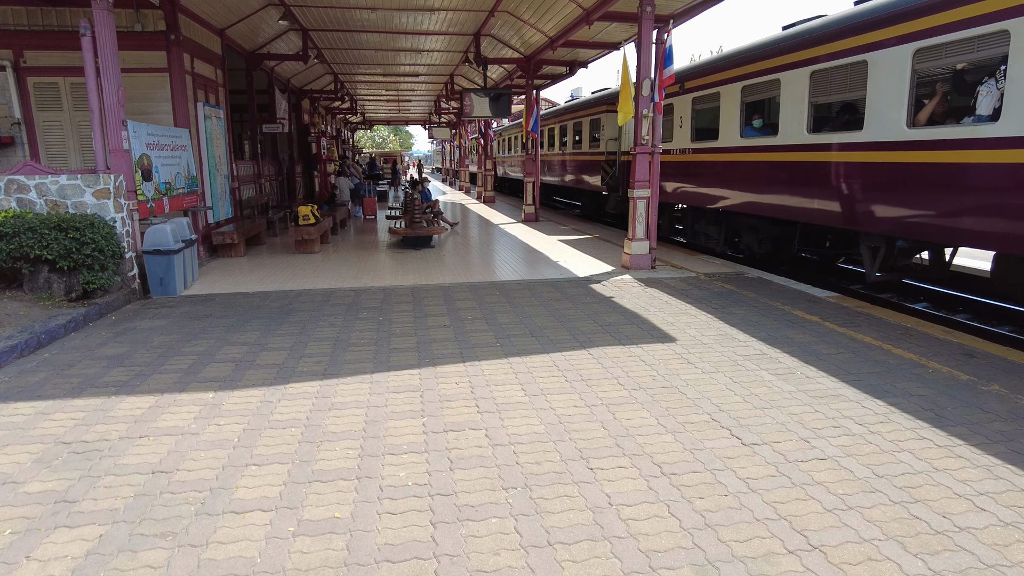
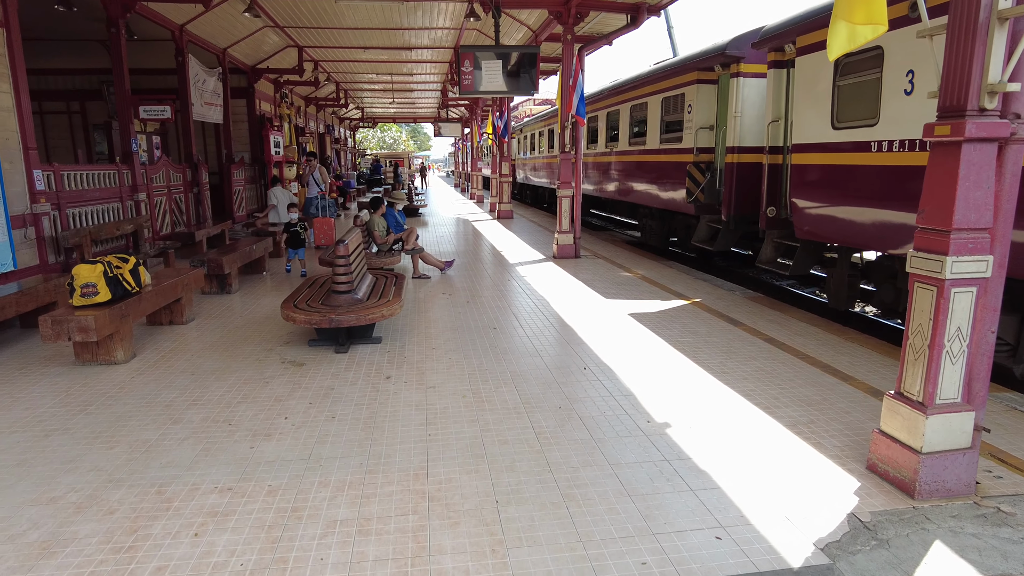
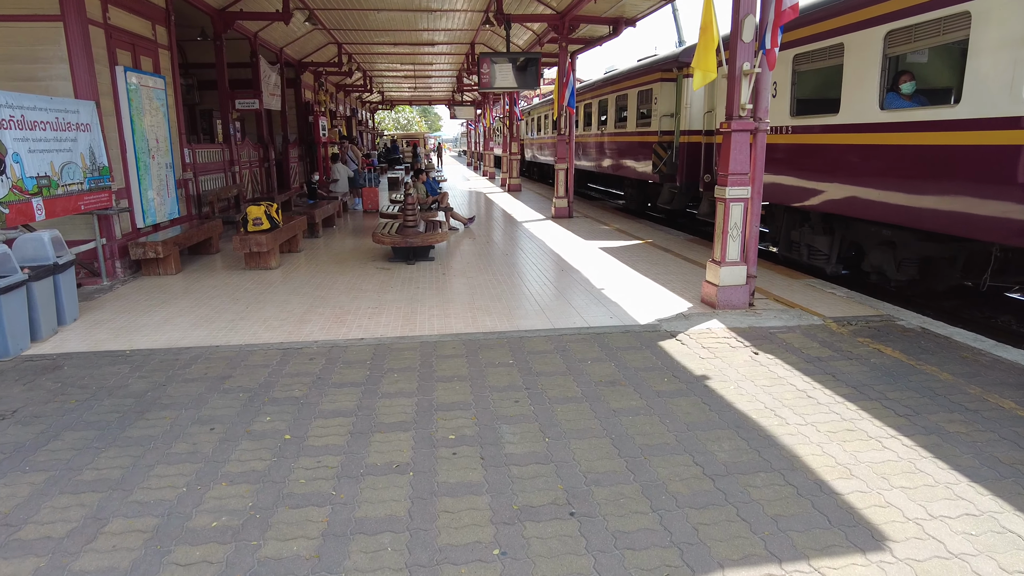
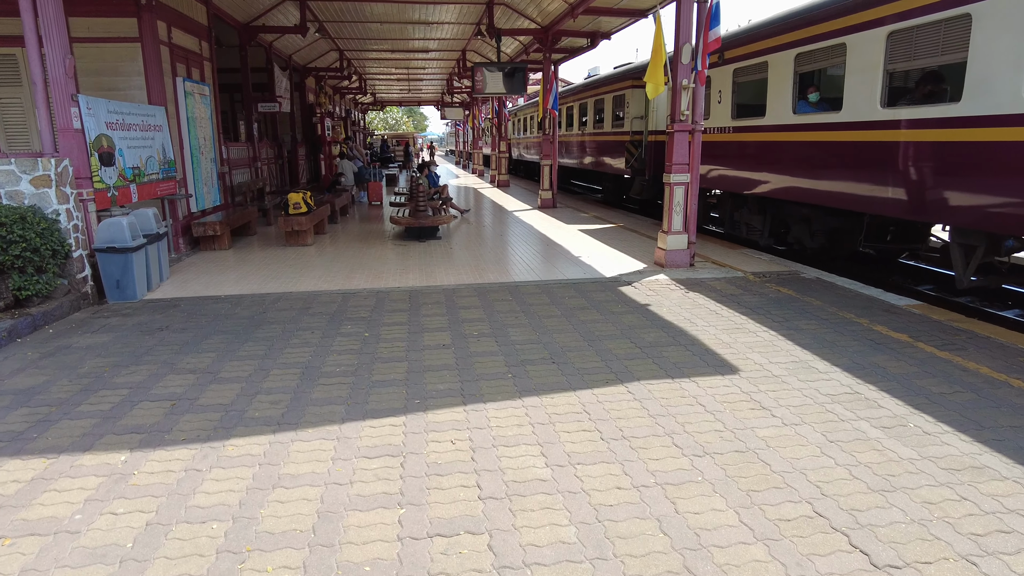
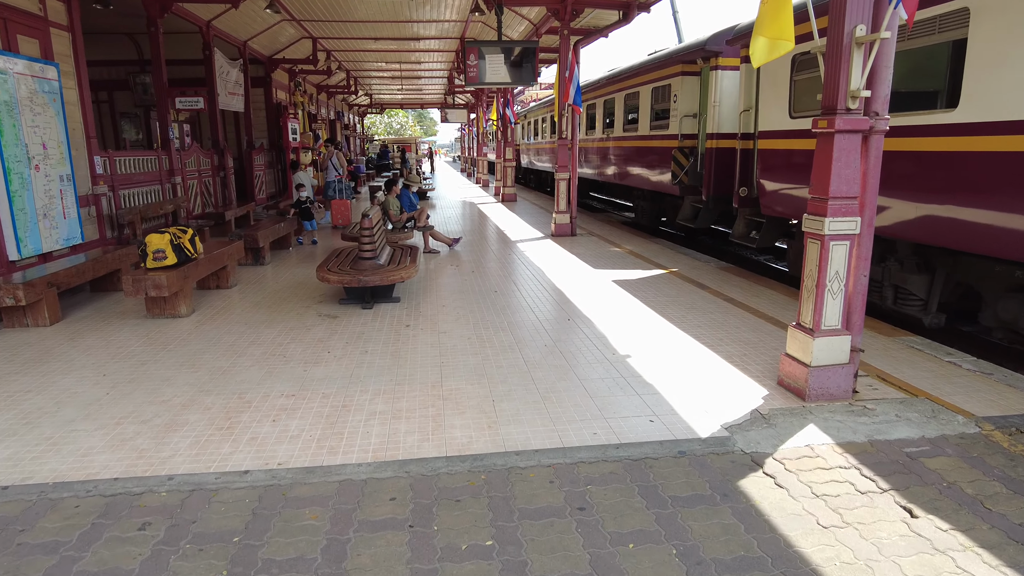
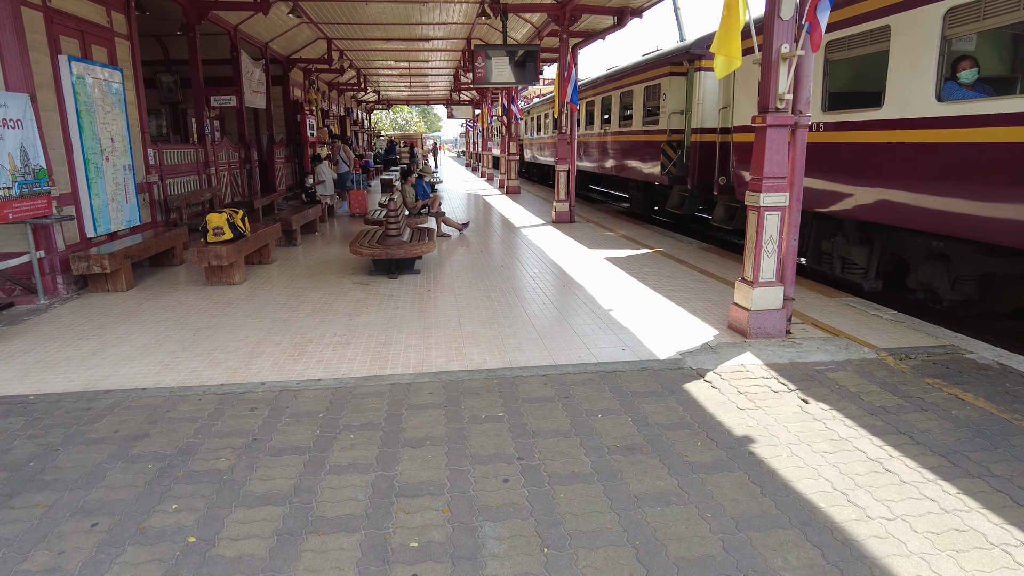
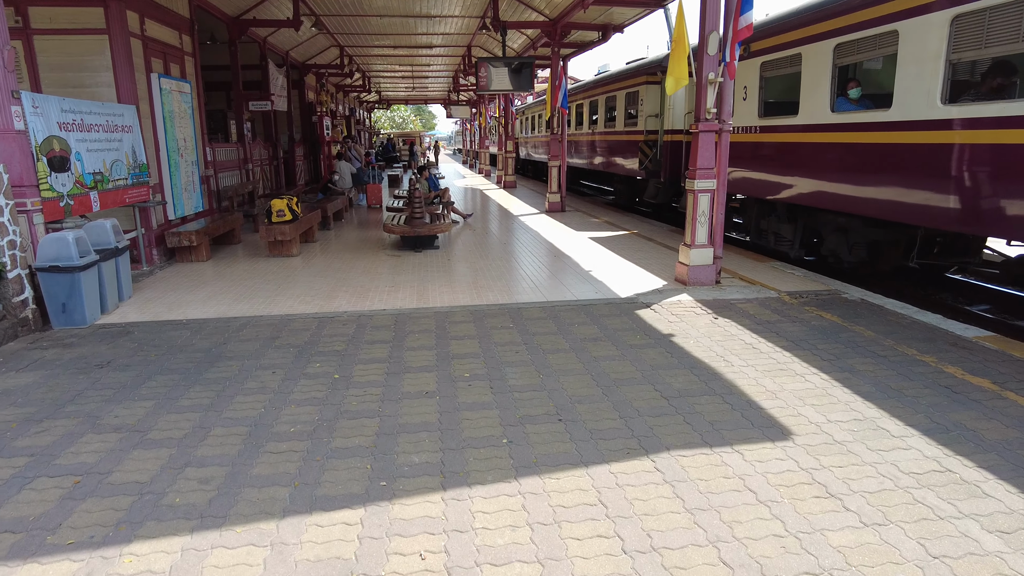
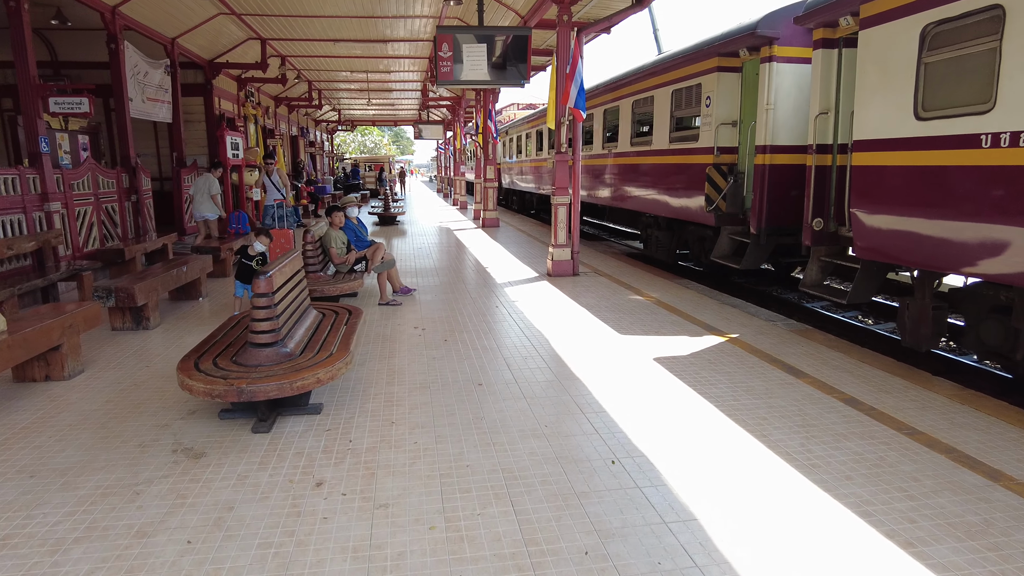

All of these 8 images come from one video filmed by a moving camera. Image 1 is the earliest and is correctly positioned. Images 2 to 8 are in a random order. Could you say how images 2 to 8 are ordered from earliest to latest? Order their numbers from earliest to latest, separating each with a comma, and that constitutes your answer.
4, 7, 3, 6, 5, 2, 8
